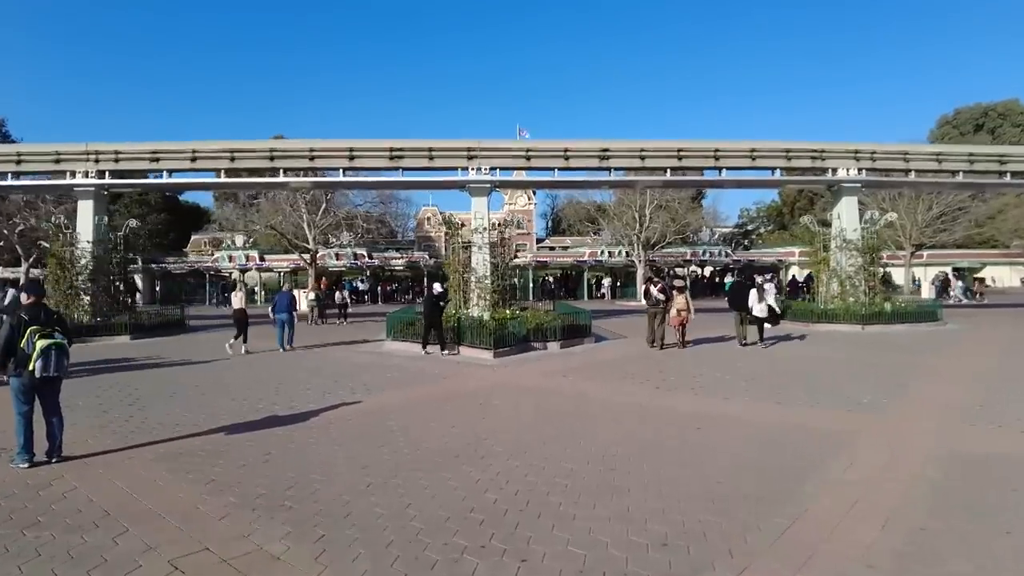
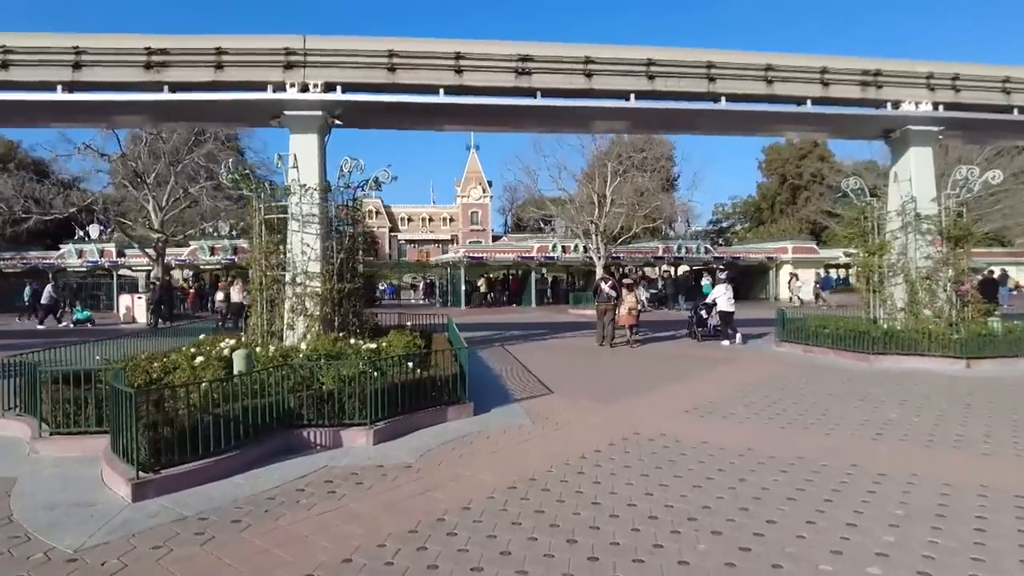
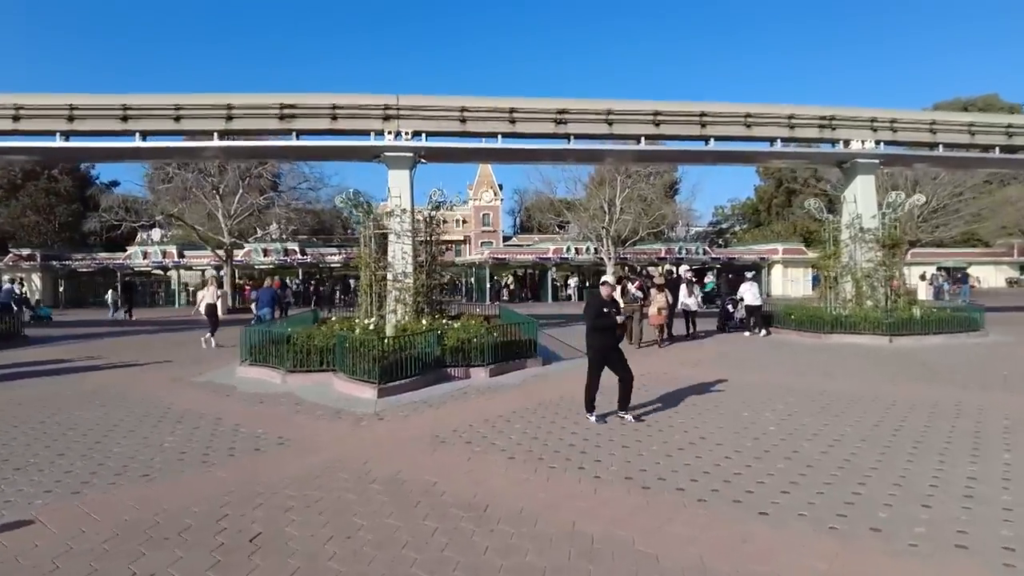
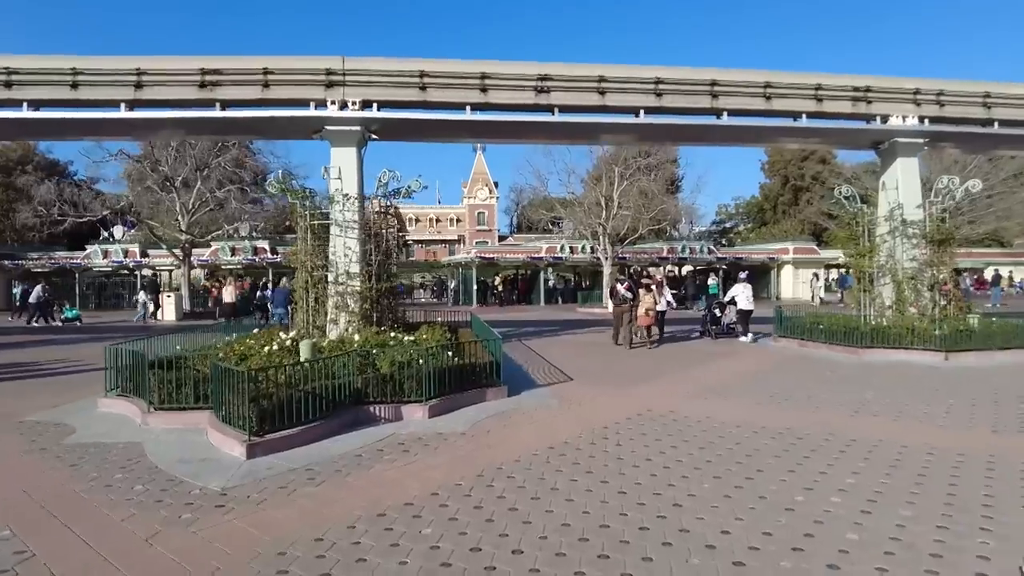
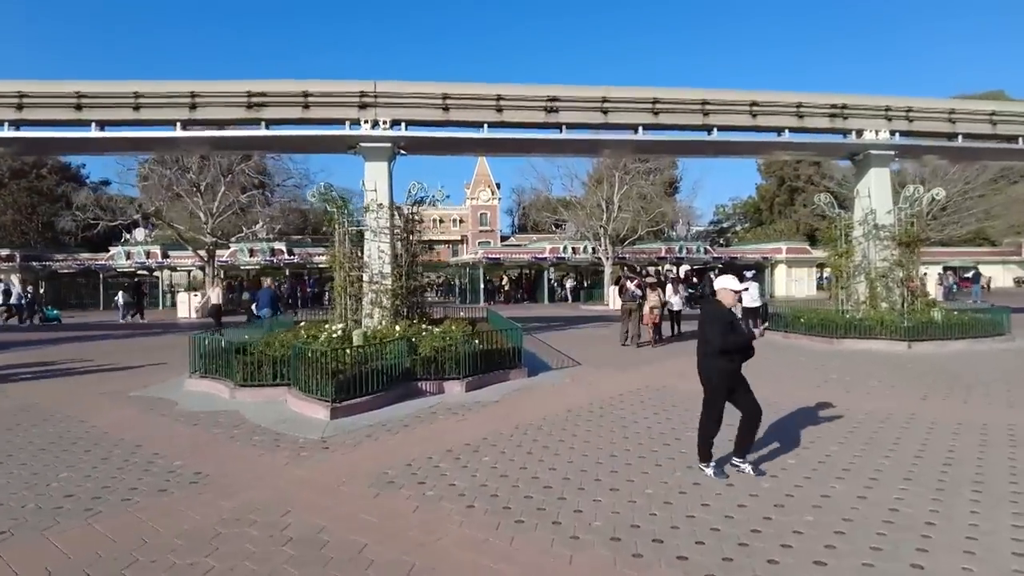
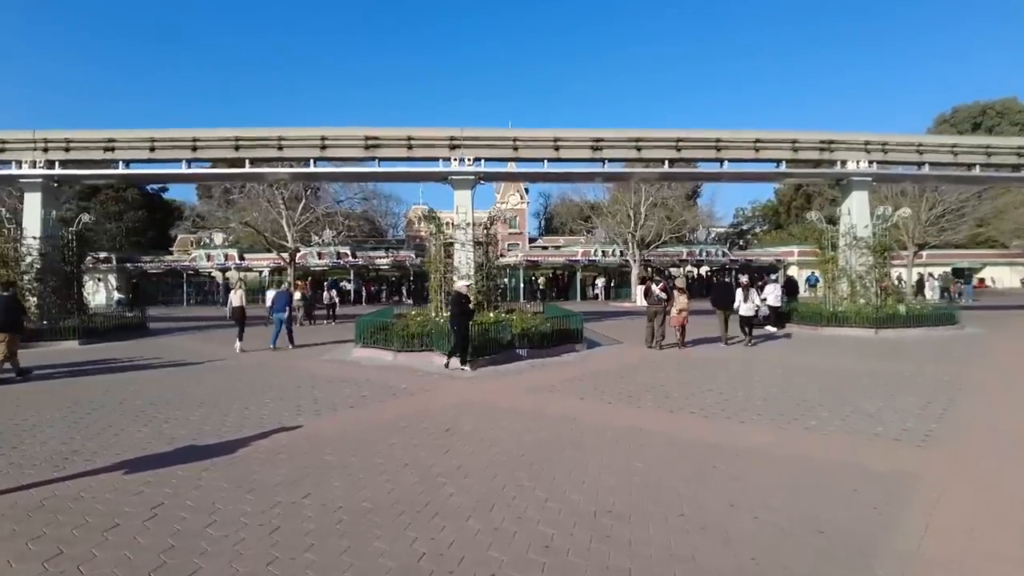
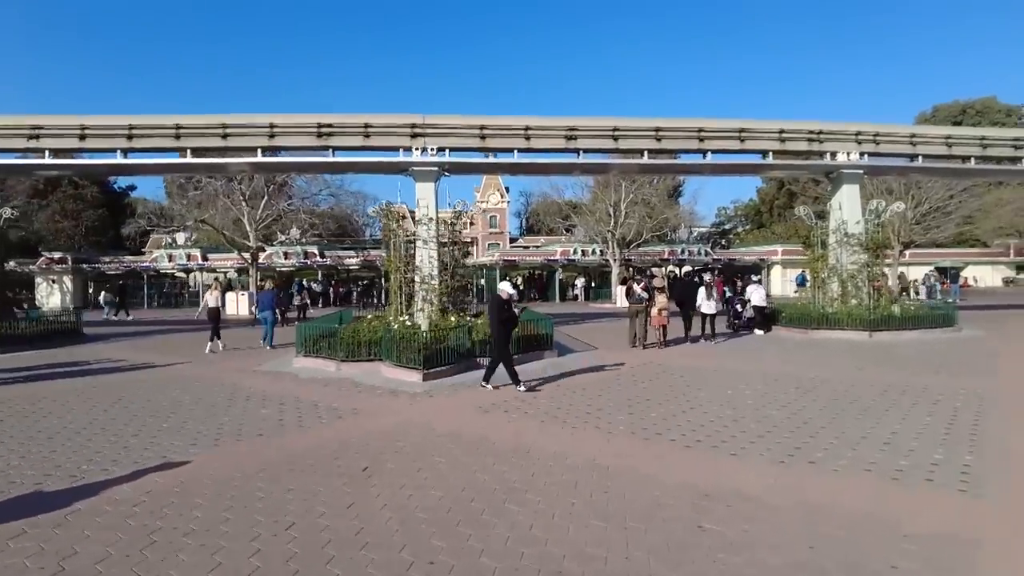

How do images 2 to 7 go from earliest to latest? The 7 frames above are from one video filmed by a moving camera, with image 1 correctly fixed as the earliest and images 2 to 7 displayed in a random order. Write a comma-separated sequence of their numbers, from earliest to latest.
6, 7, 3, 5, 4, 2
